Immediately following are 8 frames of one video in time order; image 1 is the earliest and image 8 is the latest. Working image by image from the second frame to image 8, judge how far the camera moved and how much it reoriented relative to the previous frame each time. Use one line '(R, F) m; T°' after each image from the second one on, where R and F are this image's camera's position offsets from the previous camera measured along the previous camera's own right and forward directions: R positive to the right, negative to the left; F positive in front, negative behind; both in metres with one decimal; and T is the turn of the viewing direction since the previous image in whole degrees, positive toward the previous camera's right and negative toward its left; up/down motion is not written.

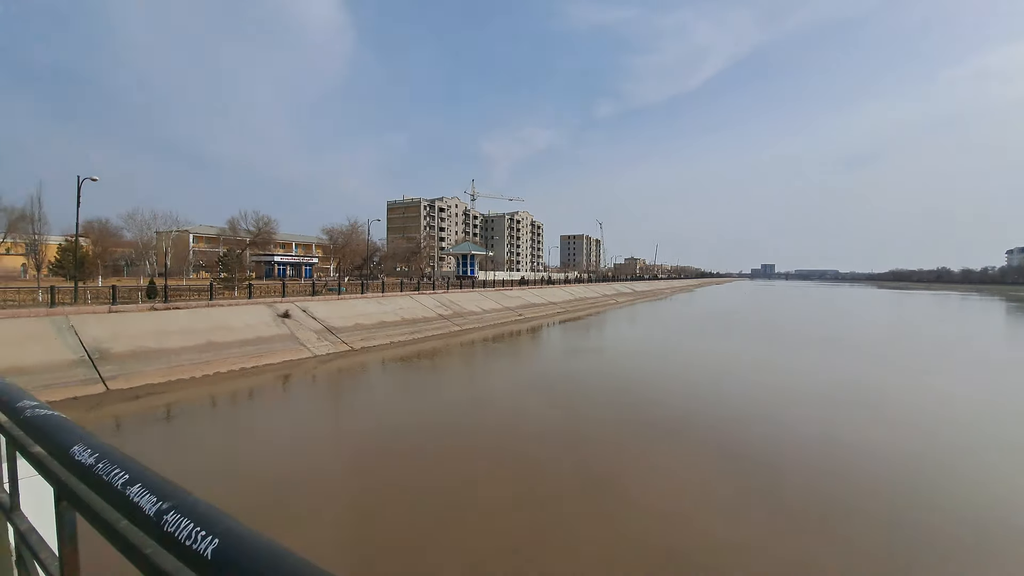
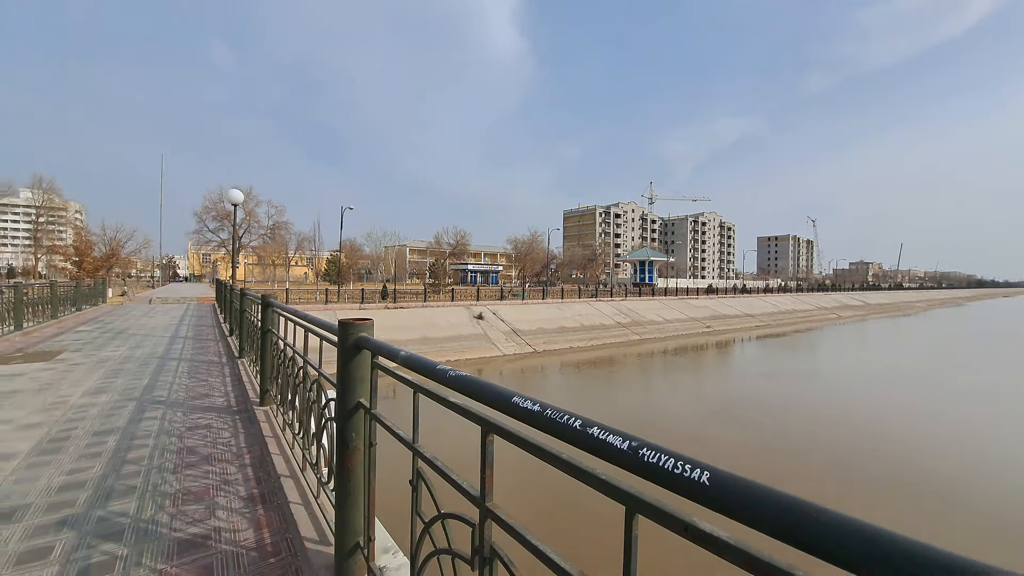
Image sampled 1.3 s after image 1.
(-0.3, -0.2) m; -23°
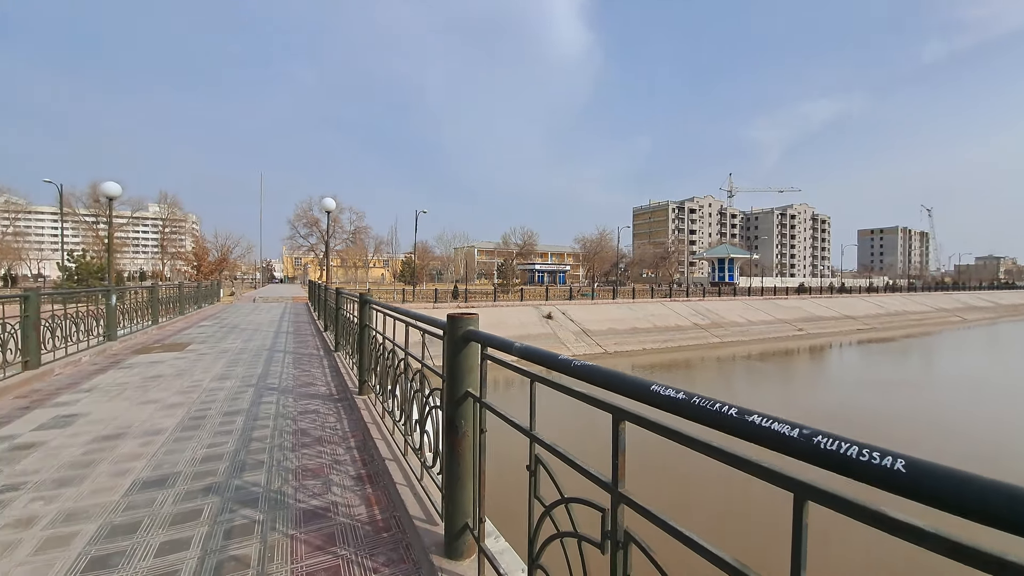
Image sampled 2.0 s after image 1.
(-0.2, -0.1) m; -9°
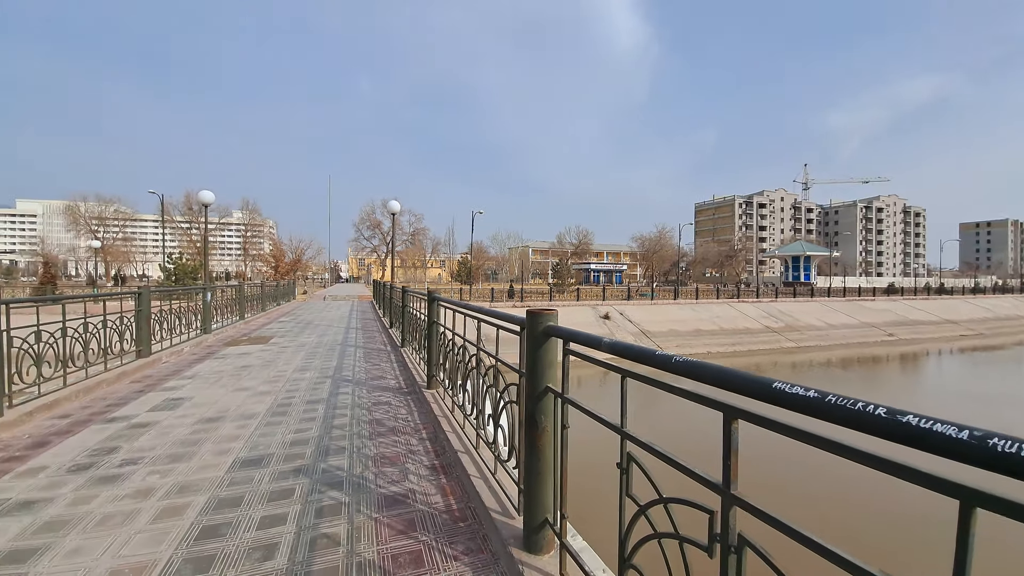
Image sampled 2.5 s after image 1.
(-0.1, 0.0) m; -7°
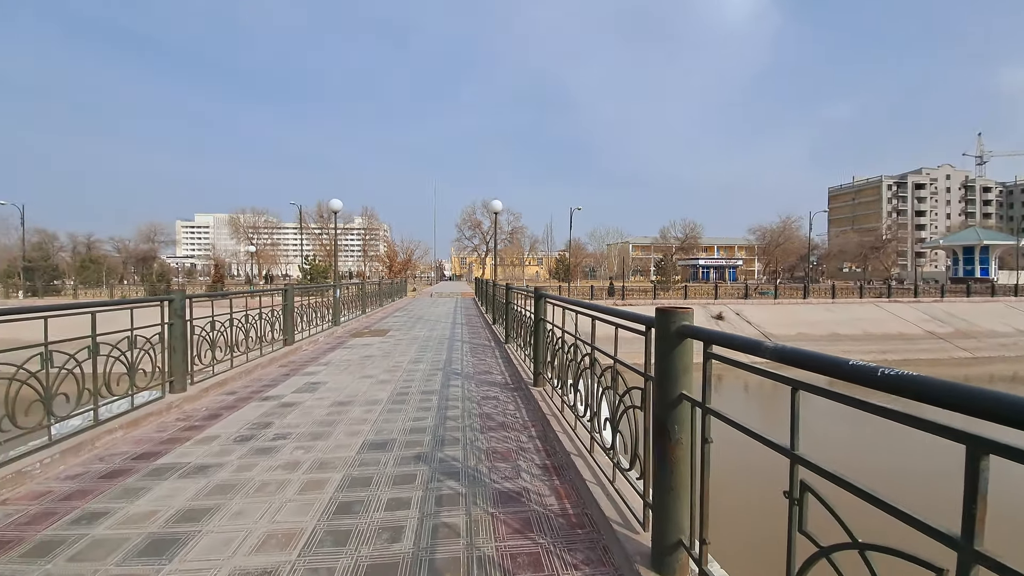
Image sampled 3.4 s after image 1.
(-0.1, +0.1) m; -13°
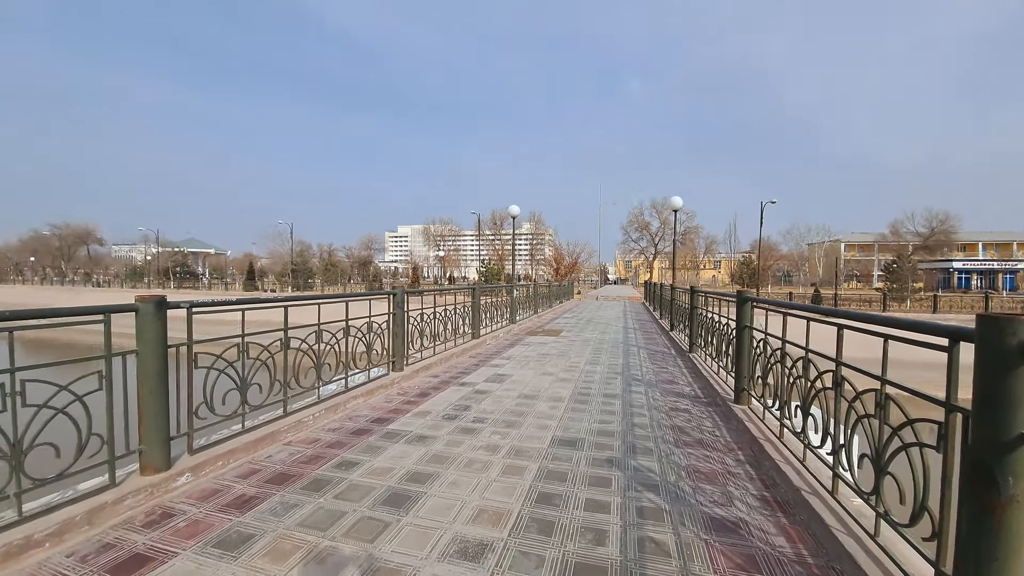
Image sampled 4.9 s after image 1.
(-0.3, 0.0) m; -22°
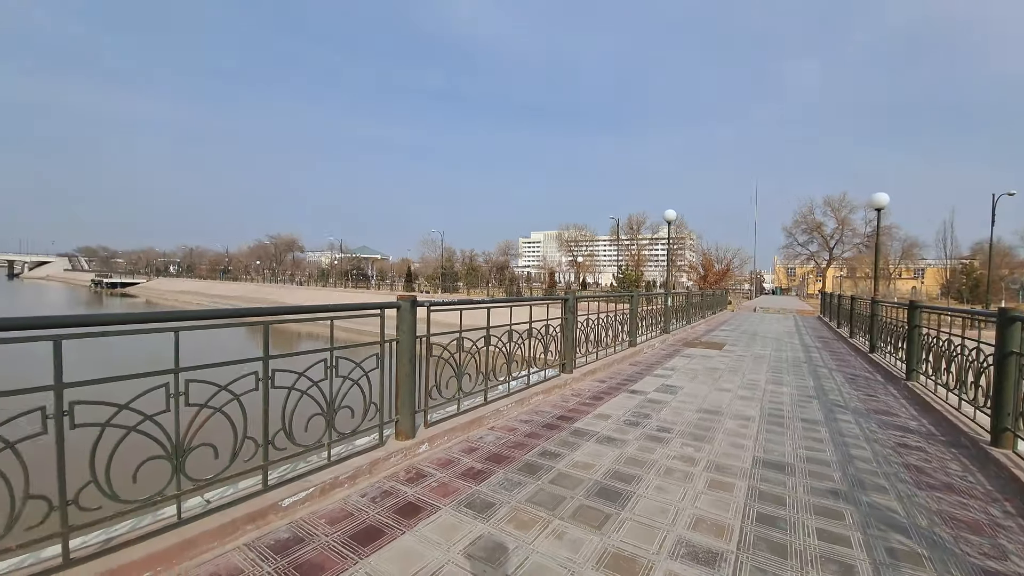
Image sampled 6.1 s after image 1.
(-0.5, -0.3) m; -18°
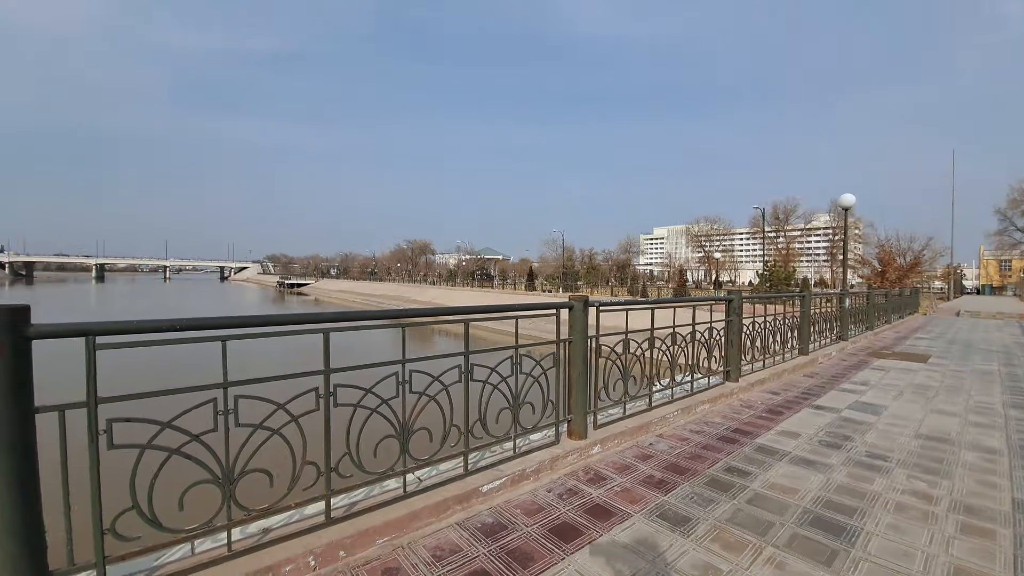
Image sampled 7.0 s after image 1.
(-0.4, 0.0) m; -16°
